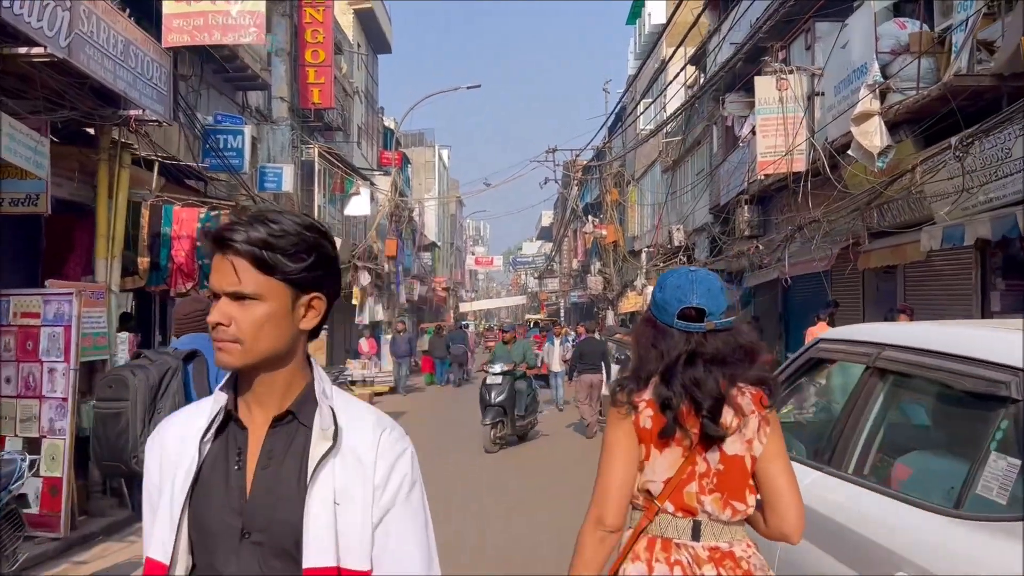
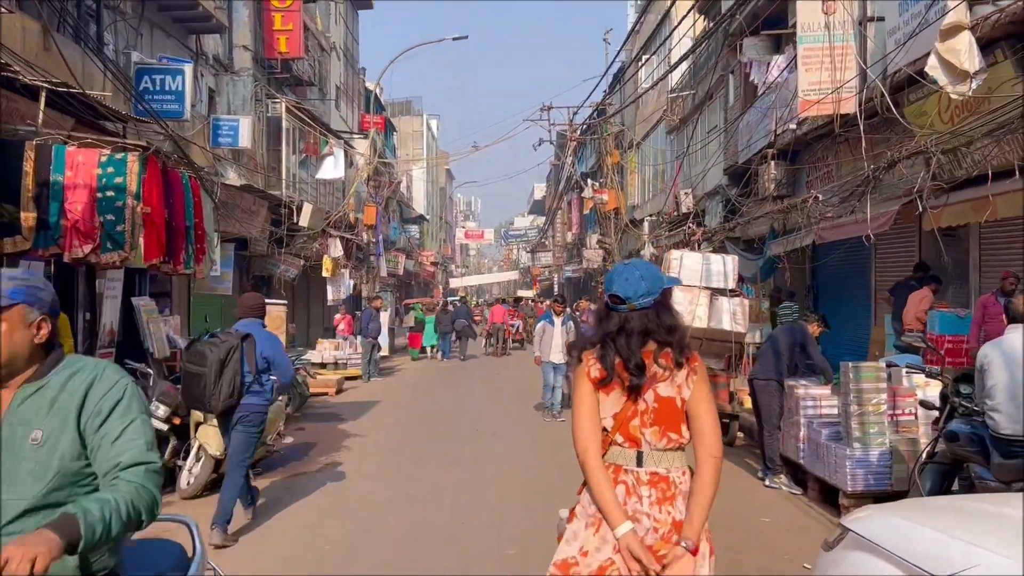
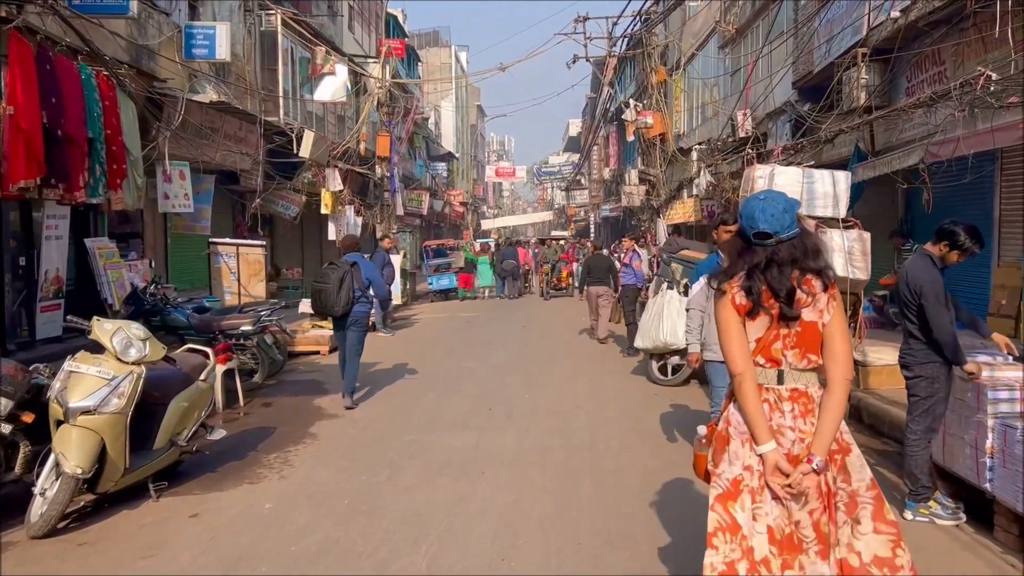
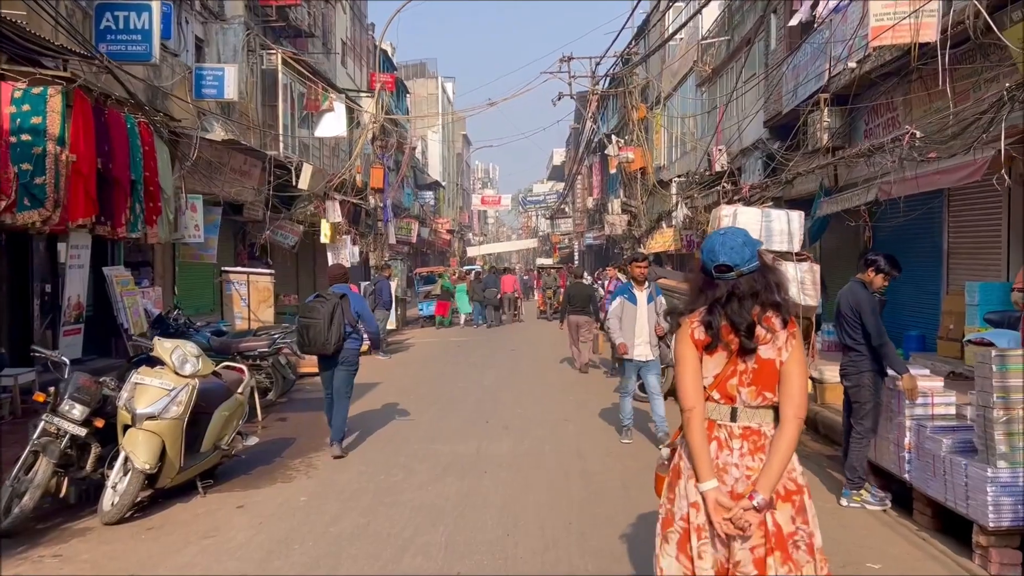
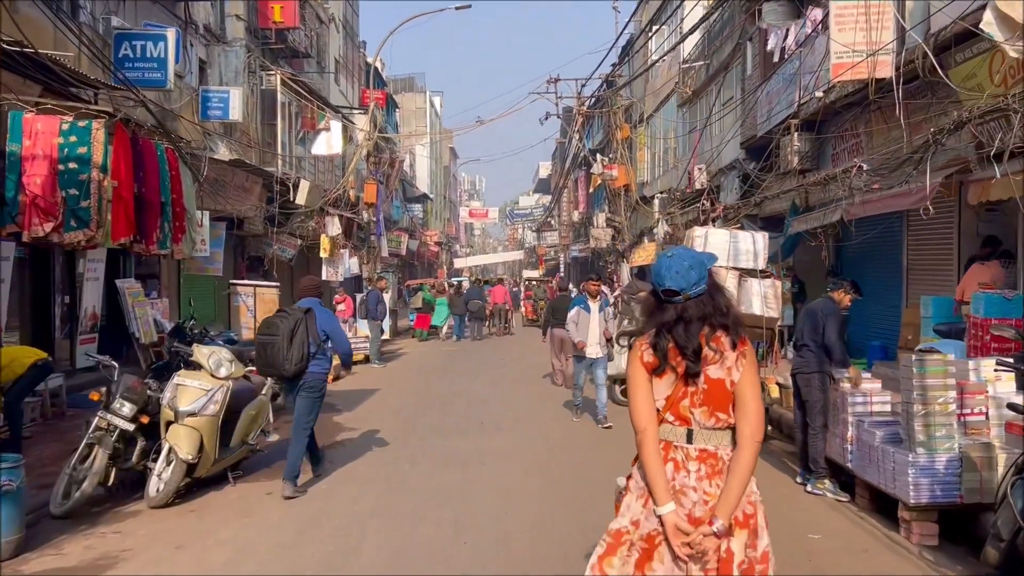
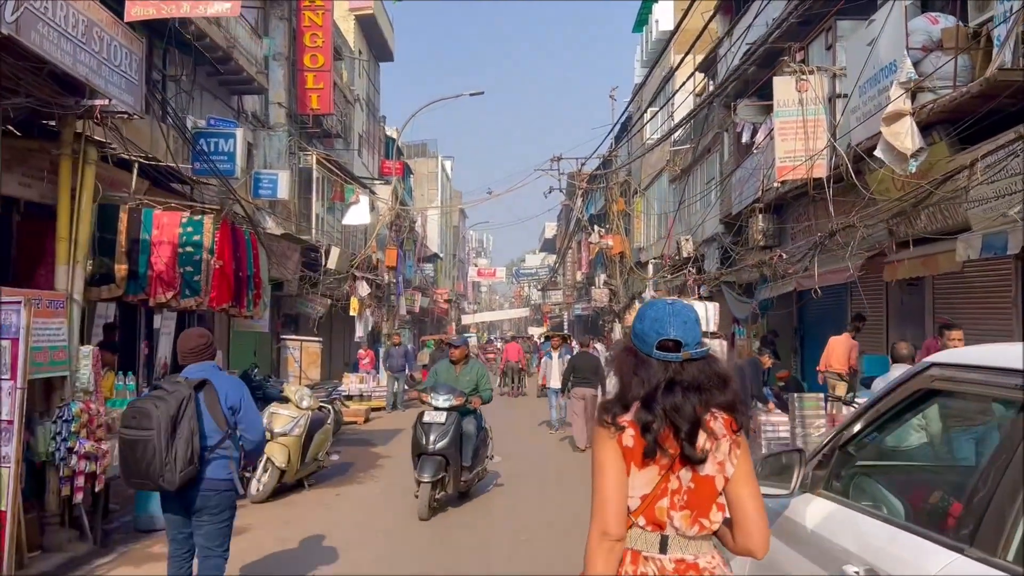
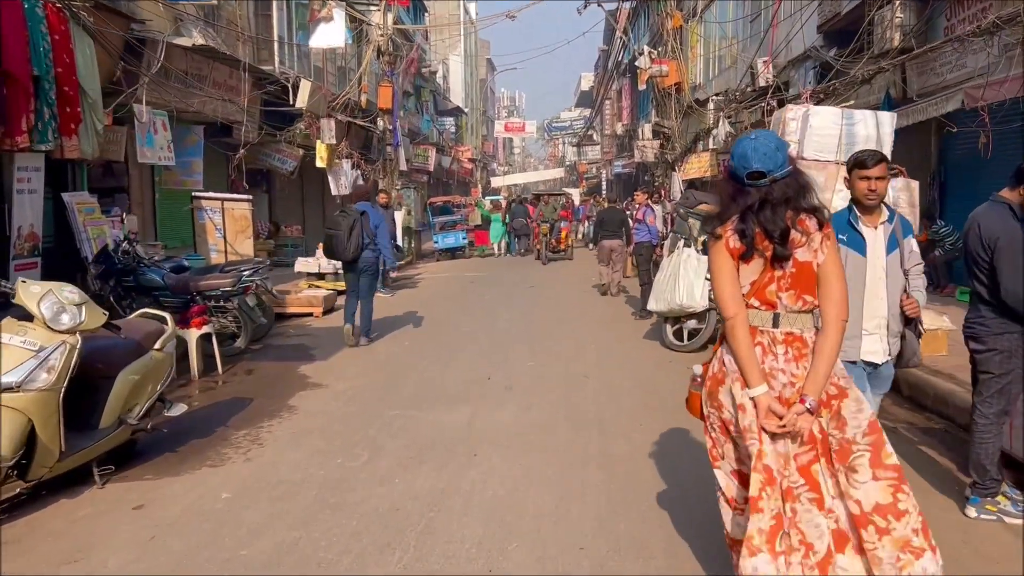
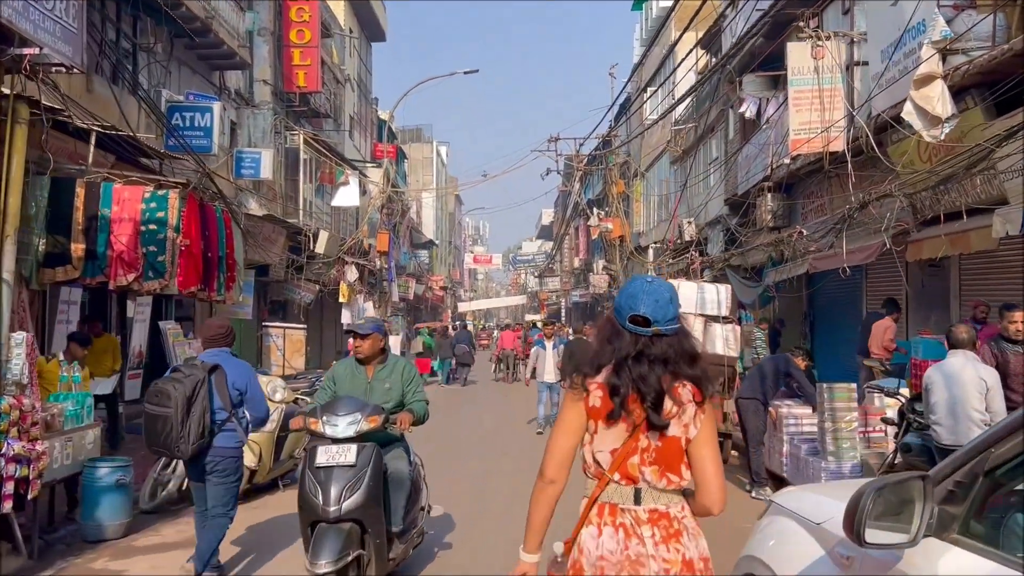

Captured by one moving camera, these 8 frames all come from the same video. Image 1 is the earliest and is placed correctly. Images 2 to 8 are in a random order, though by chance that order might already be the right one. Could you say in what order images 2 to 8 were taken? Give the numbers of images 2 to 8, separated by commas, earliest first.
6, 8, 2, 5, 4, 3, 7
